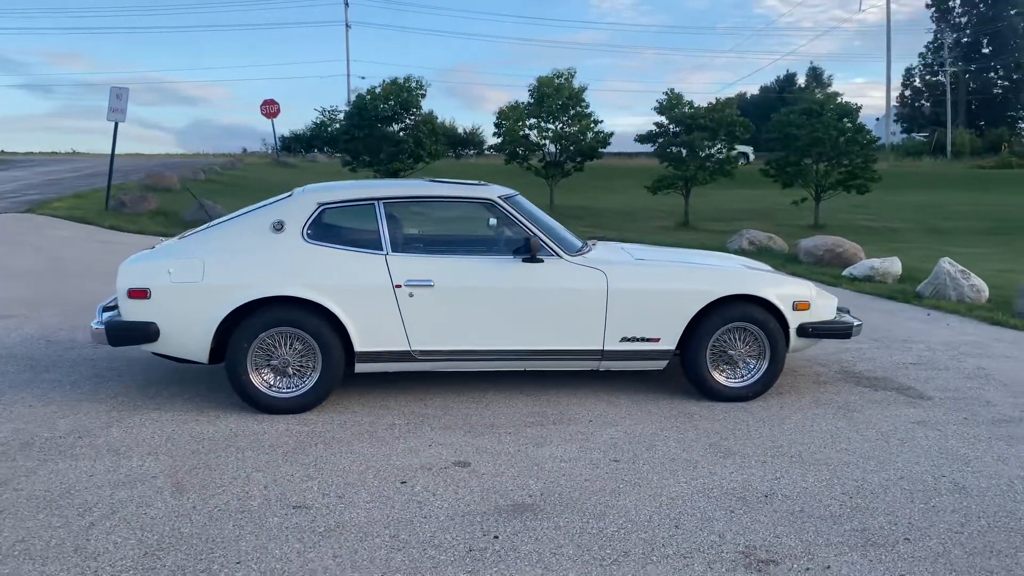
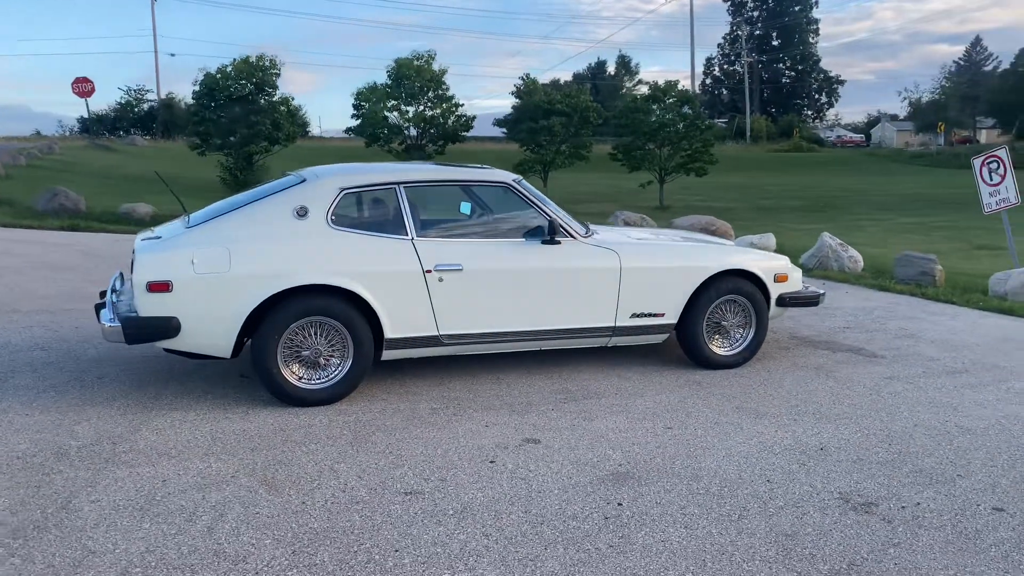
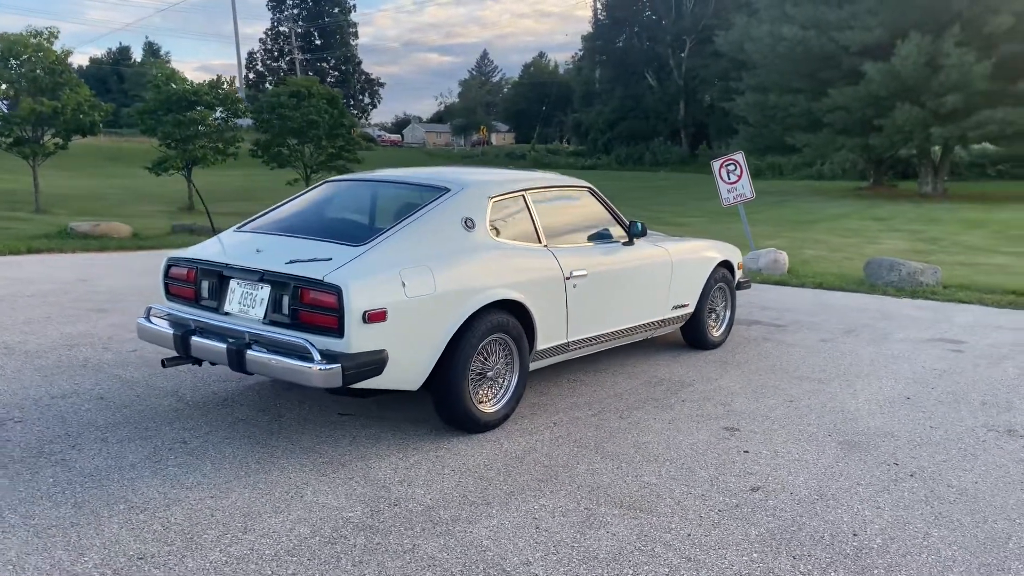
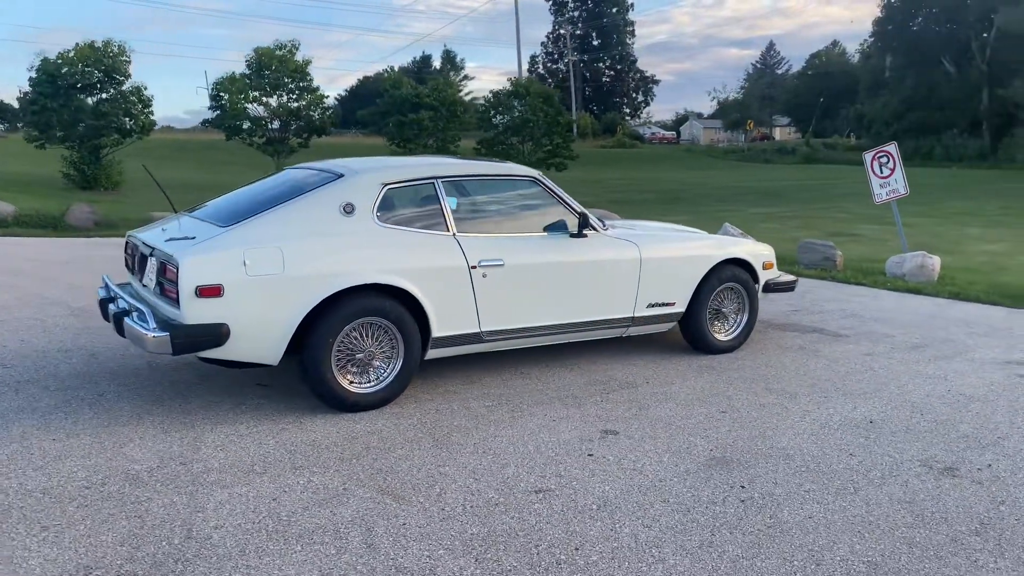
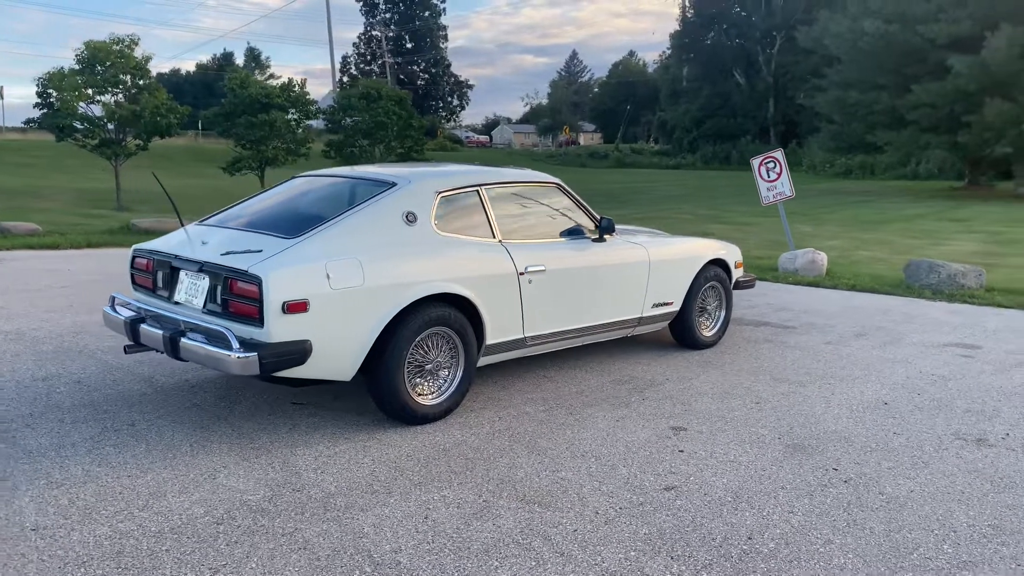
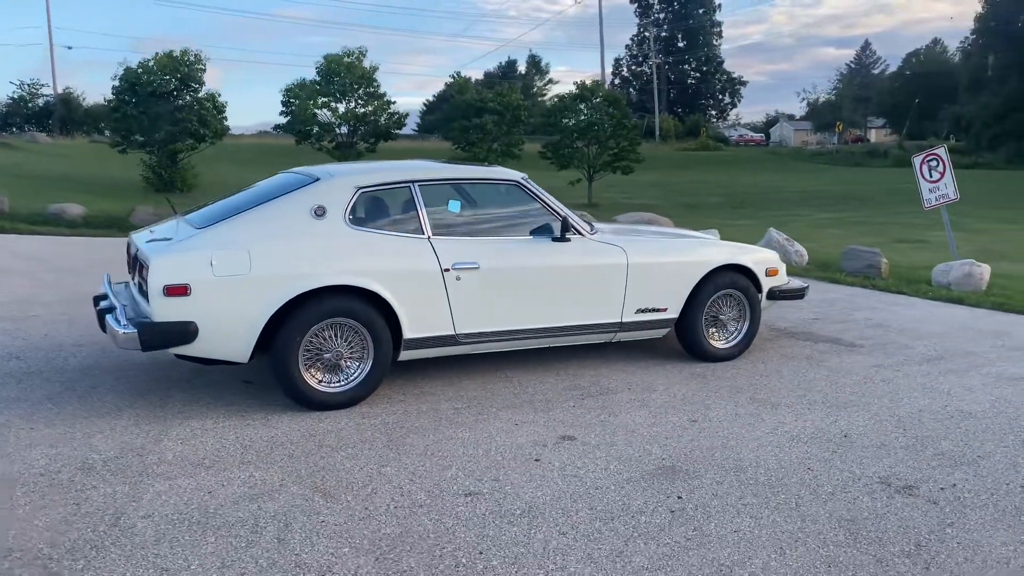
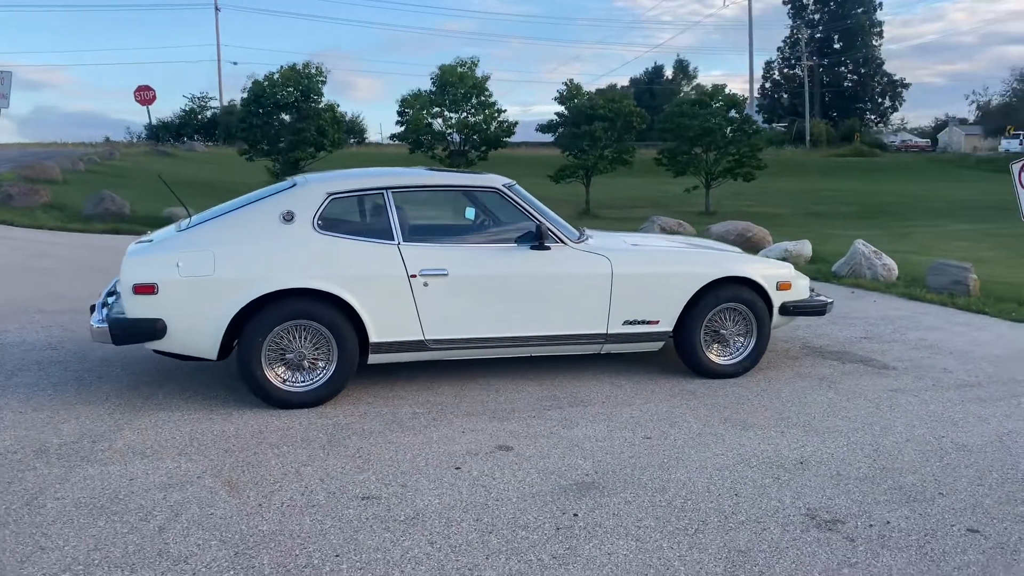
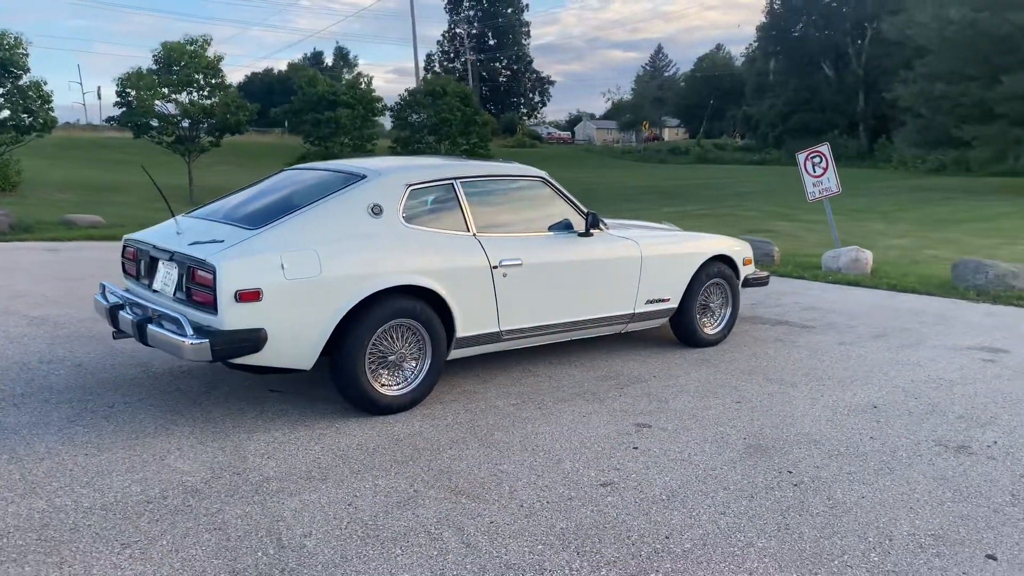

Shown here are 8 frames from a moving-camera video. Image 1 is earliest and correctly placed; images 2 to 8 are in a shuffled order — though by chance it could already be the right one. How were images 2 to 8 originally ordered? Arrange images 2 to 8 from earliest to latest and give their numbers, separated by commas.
7, 2, 6, 4, 8, 5, 3
